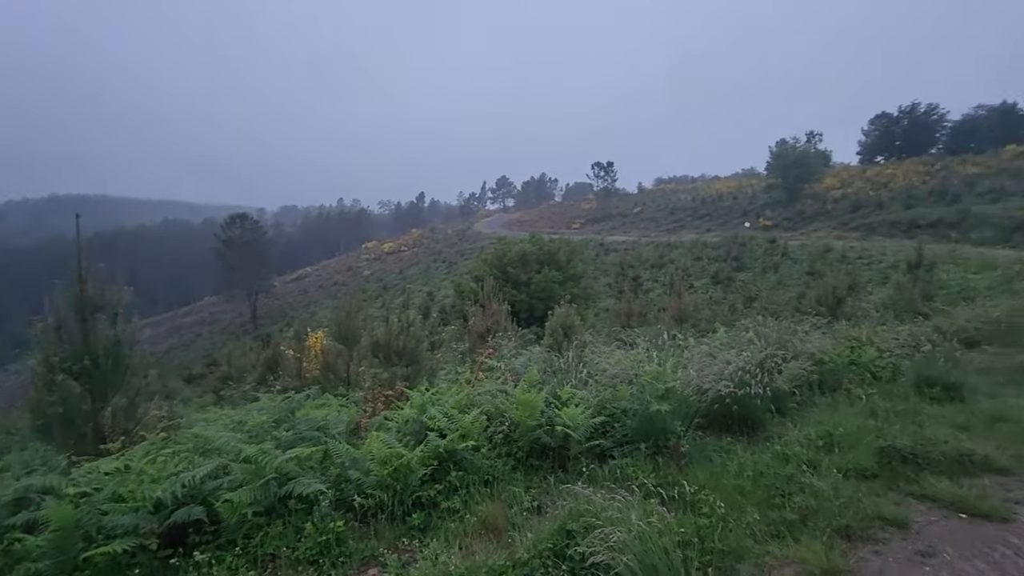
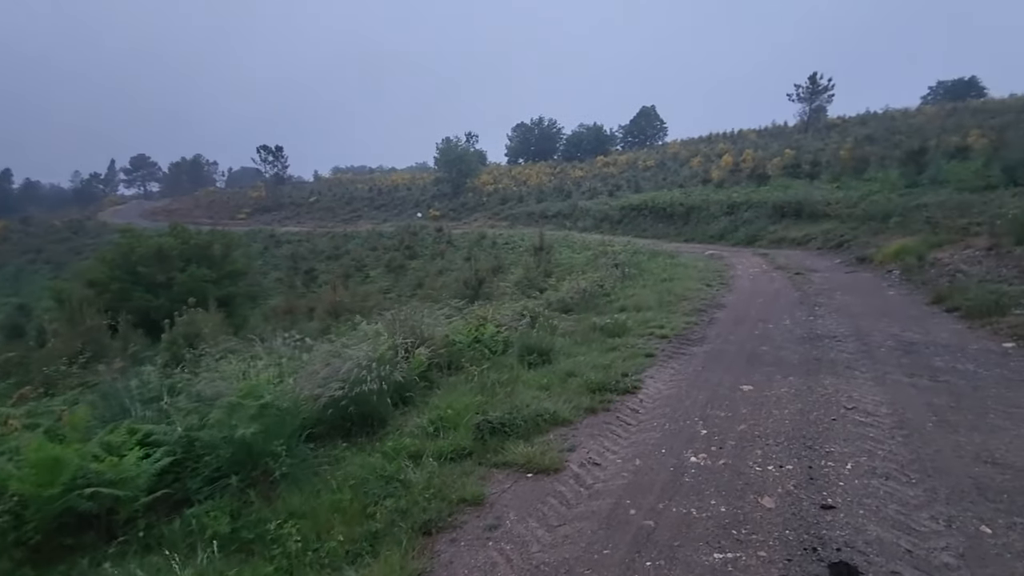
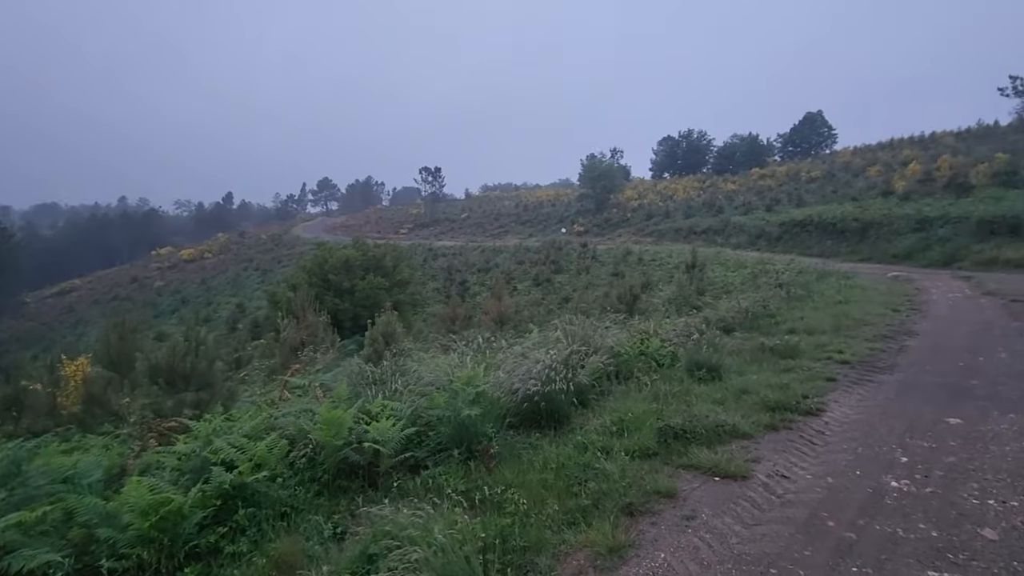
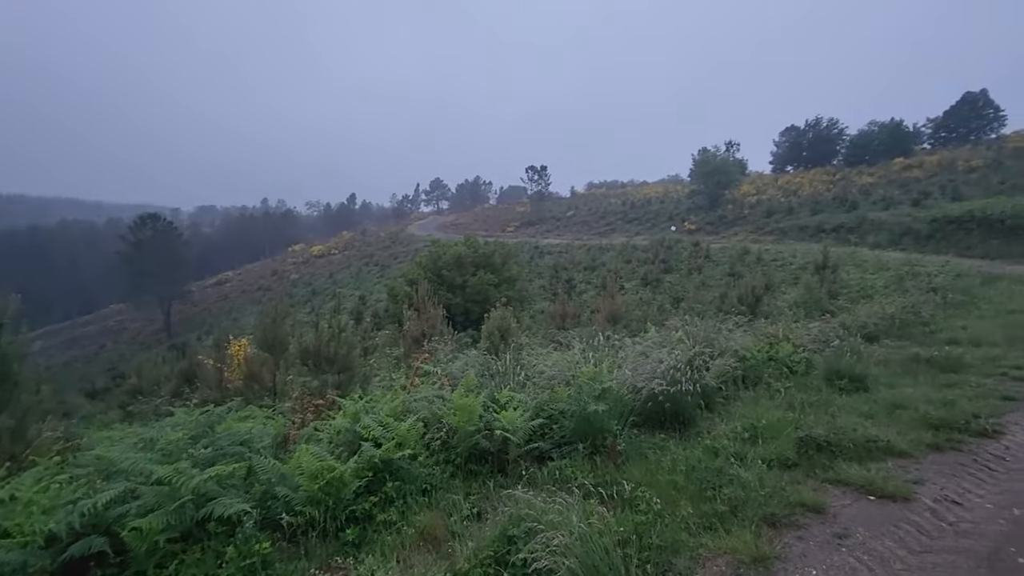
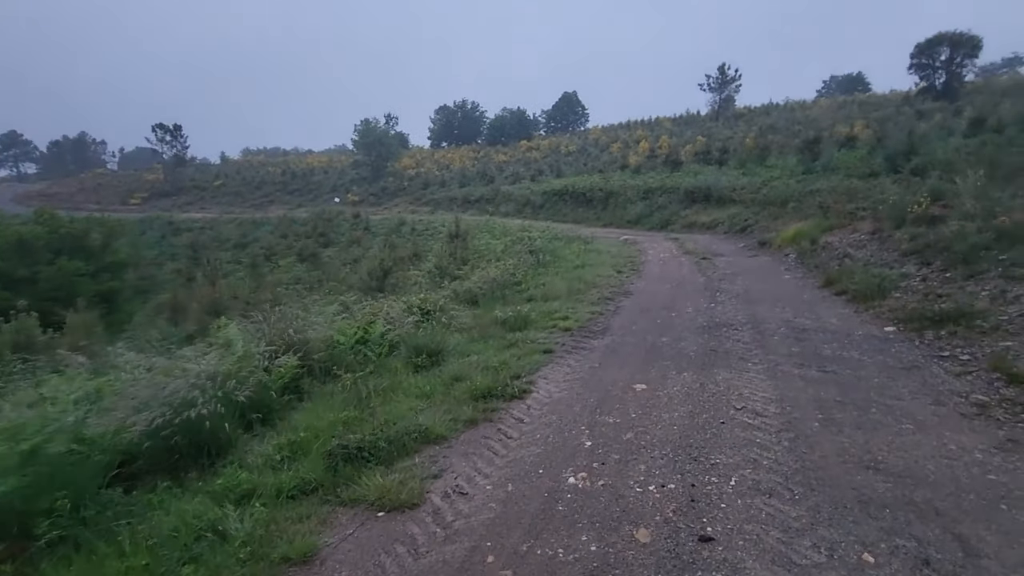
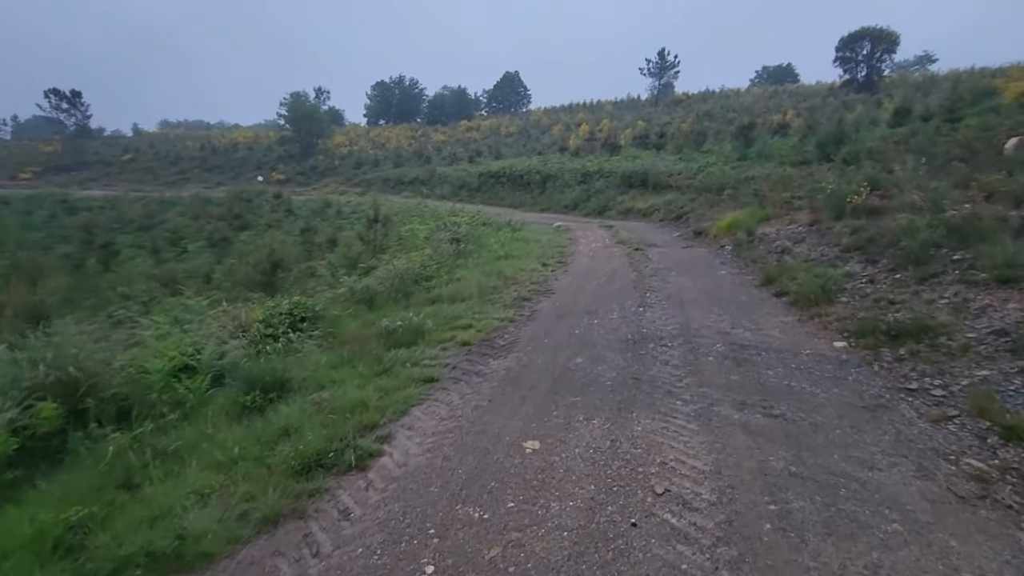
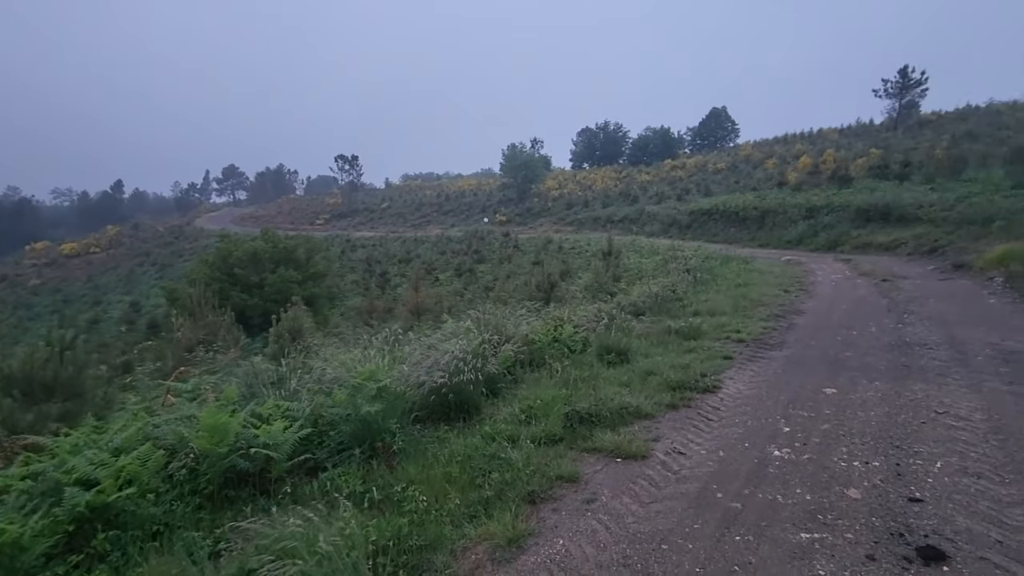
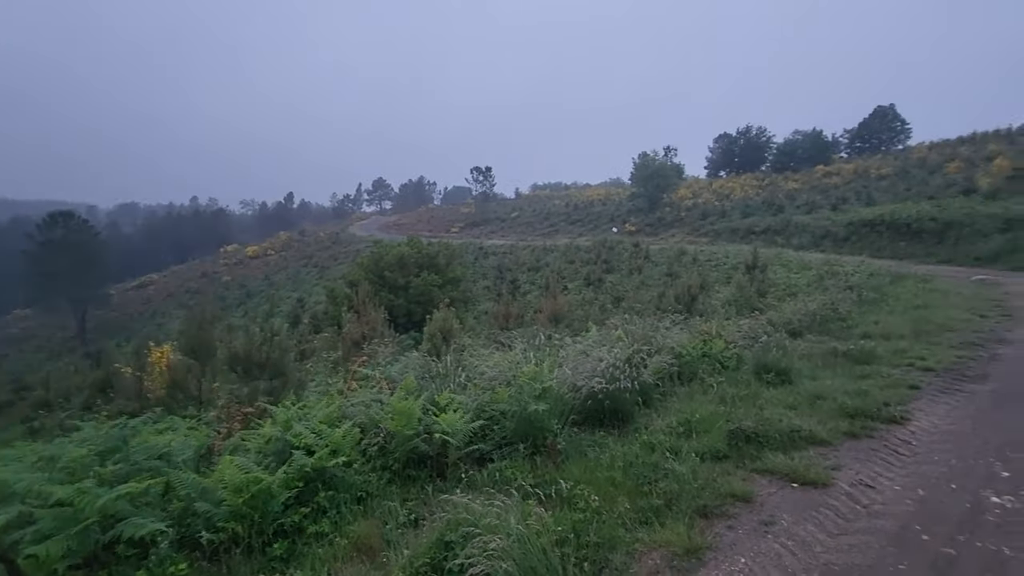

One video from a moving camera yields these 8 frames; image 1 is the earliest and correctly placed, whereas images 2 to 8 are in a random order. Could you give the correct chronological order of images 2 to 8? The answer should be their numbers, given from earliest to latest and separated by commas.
4, 8, 3, 7, 2, 5, 6
